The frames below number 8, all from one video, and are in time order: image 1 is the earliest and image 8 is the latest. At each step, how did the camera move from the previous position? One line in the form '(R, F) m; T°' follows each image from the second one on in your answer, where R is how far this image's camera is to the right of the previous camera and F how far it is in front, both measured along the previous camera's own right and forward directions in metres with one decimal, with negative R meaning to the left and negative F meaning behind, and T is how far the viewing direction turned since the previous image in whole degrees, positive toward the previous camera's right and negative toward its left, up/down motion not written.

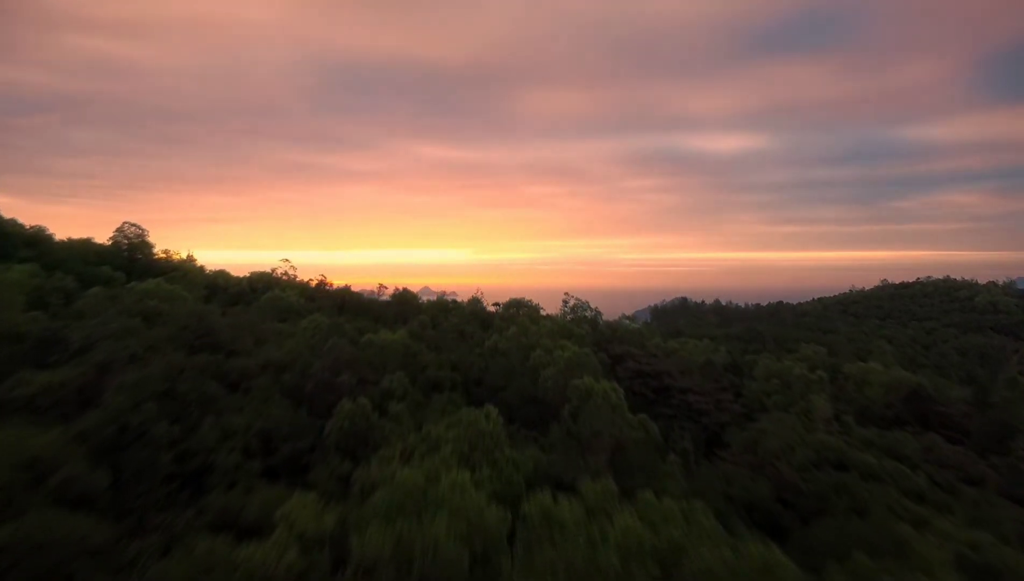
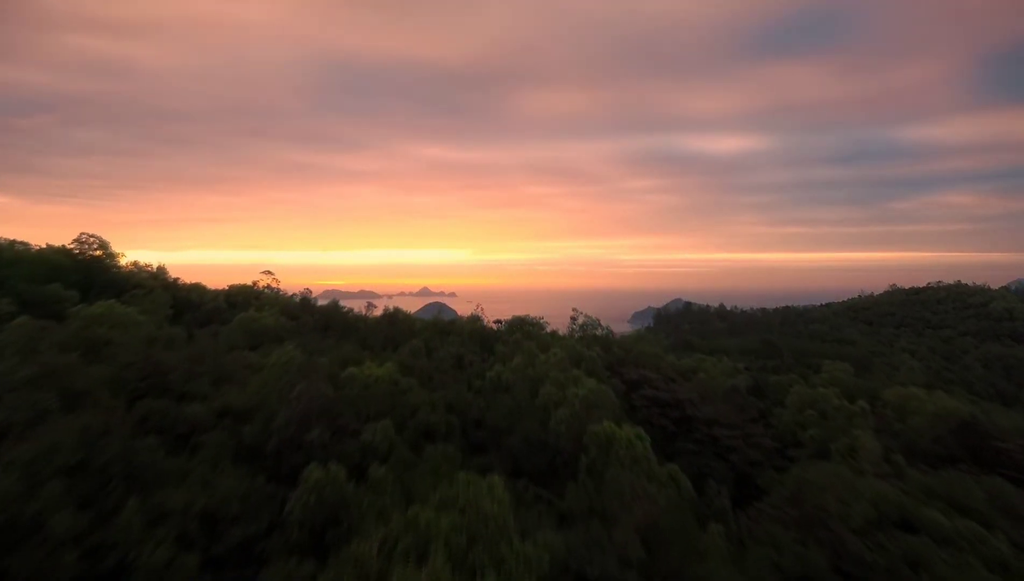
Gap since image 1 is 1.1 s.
(-0.1, +1.1) m; 0°
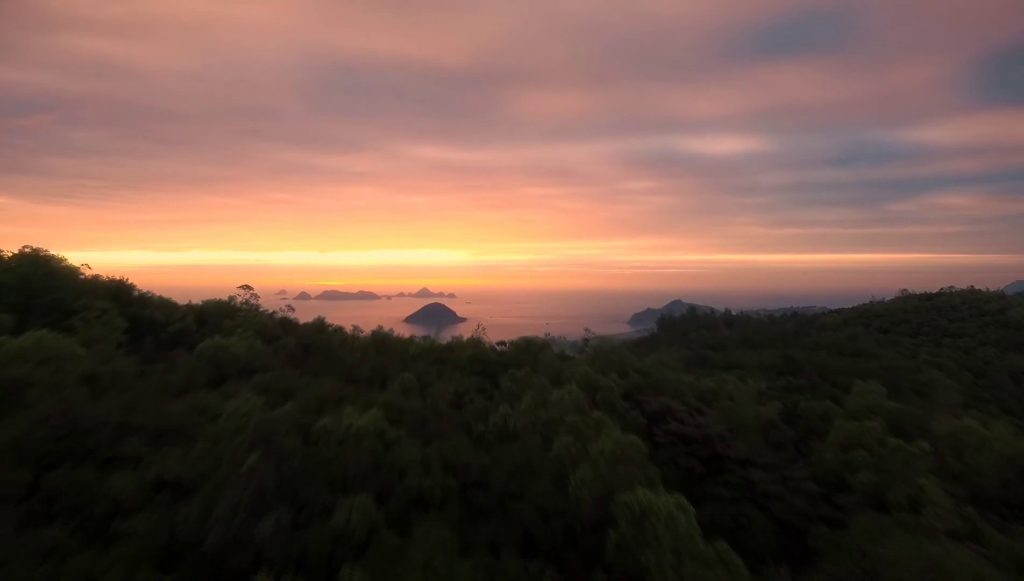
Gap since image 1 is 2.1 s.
(-0.1, +1.2) m; 0°
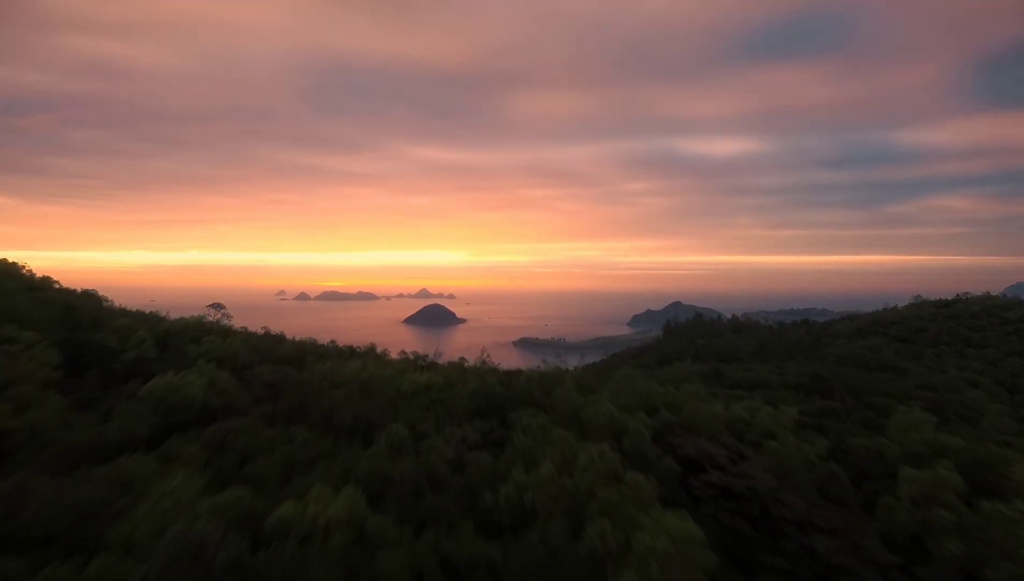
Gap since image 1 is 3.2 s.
(-0.2, +1.3) m; 0°
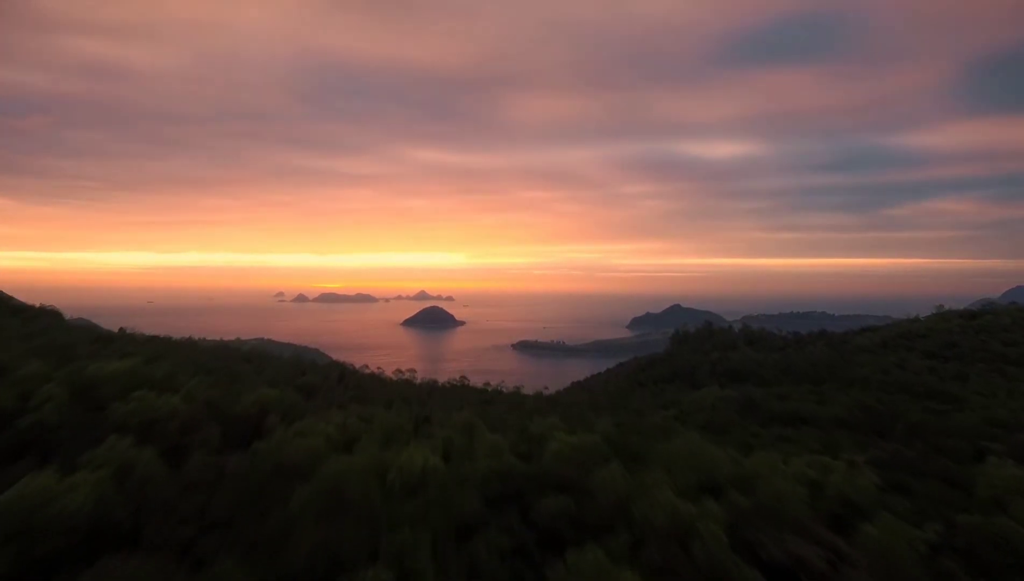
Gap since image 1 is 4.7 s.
(-0.4, +2.0) m; 0°
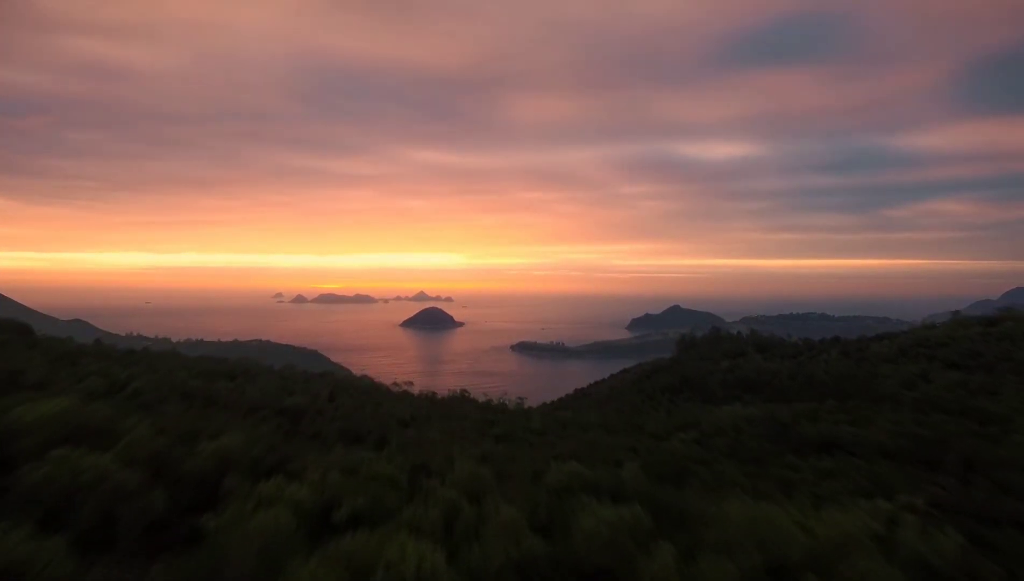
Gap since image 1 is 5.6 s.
(-0.2, +1.4) m; 0°
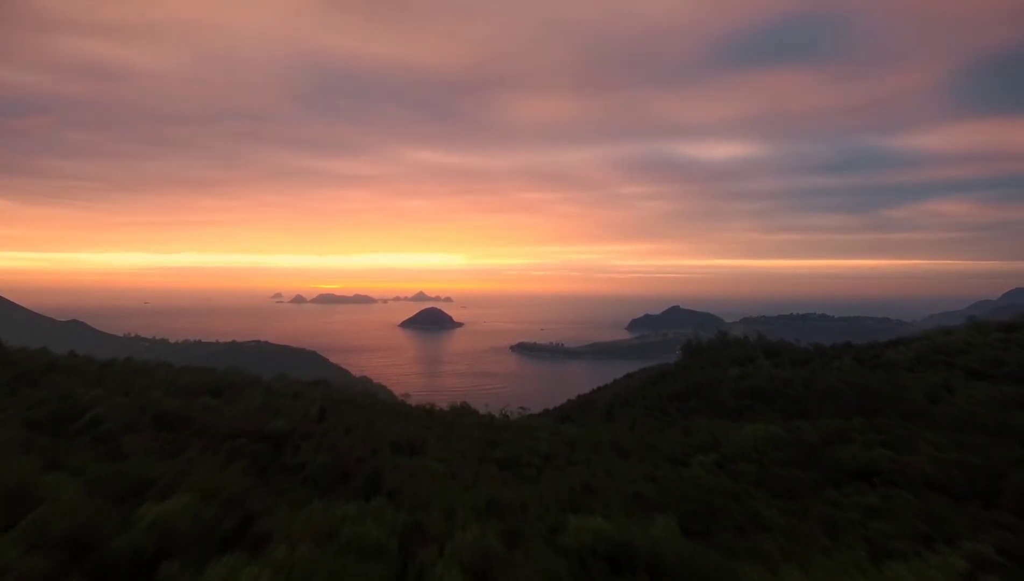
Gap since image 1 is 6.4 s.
(-0.2, +1.2) m; 0°
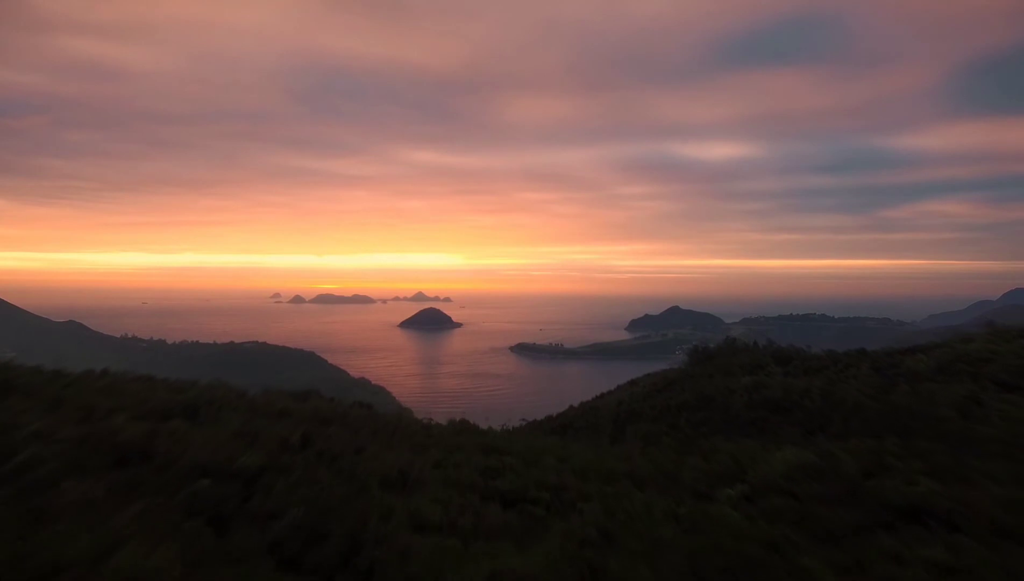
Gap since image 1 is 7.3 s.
(-0.2, +1.5) m; 0°
